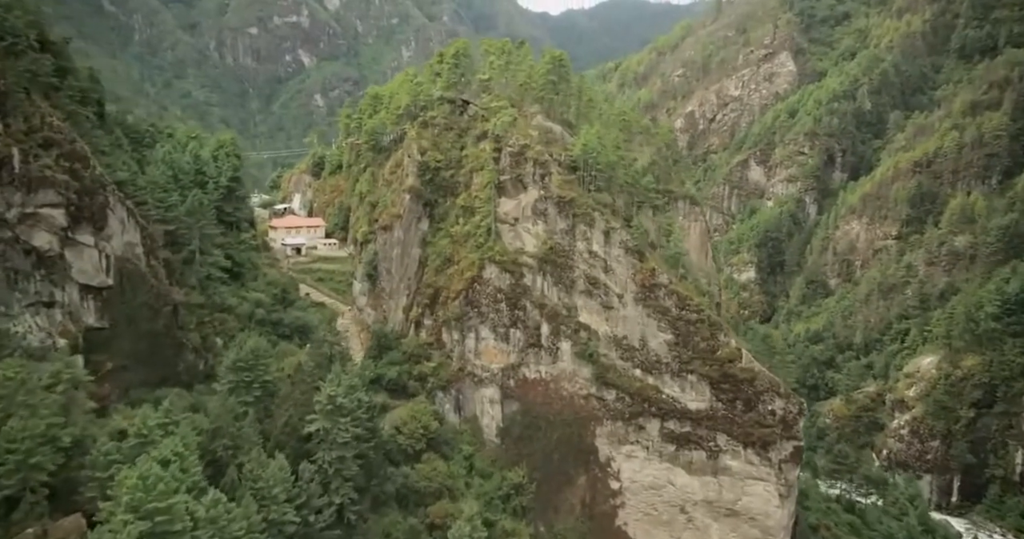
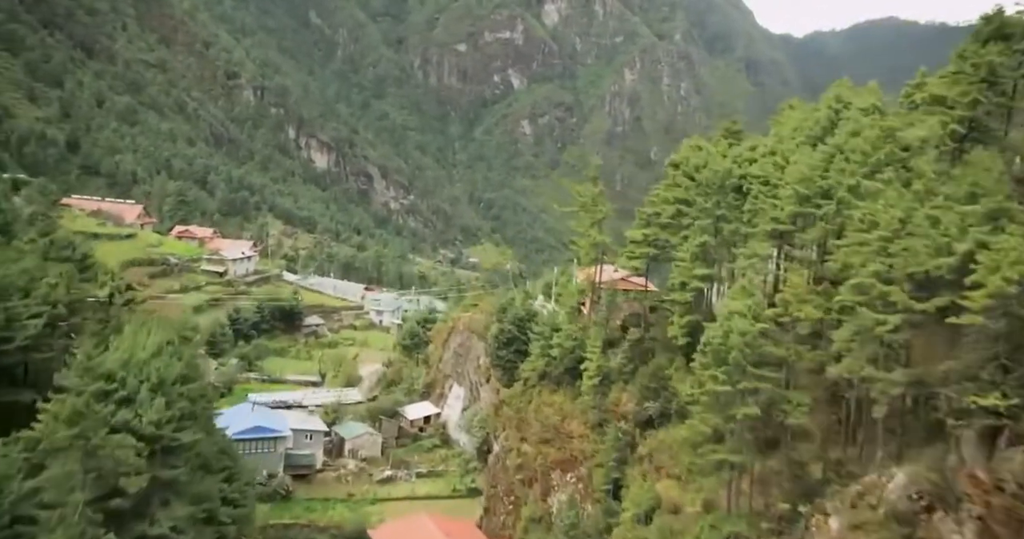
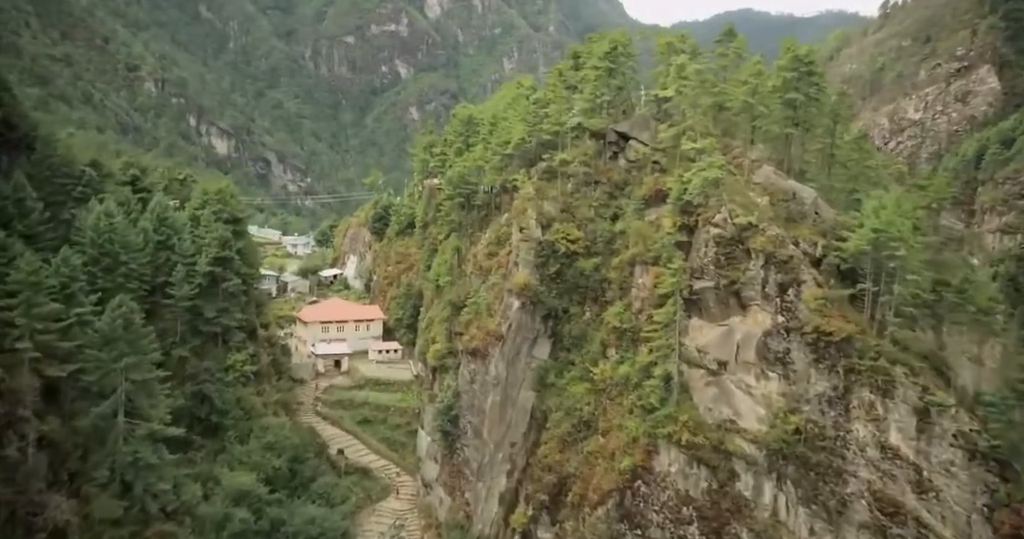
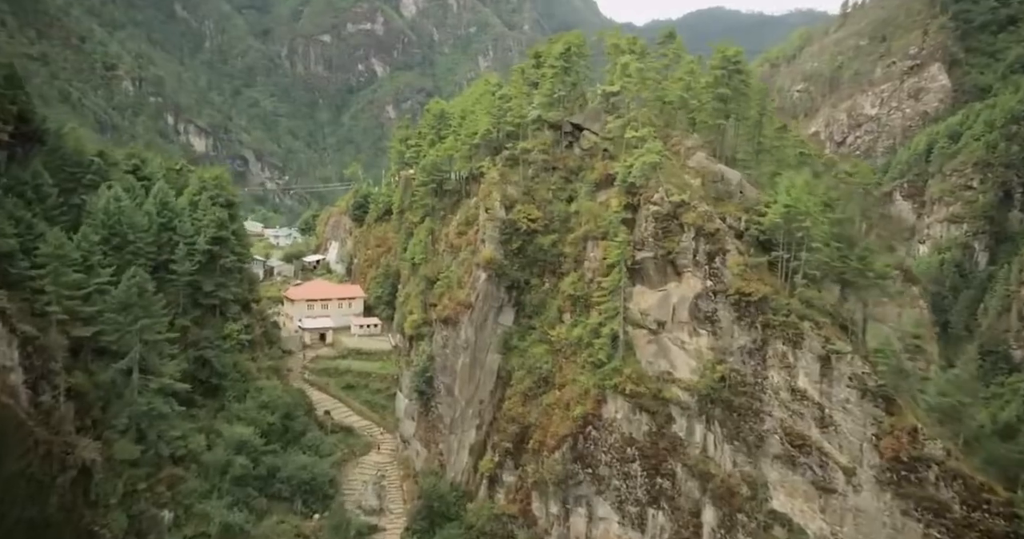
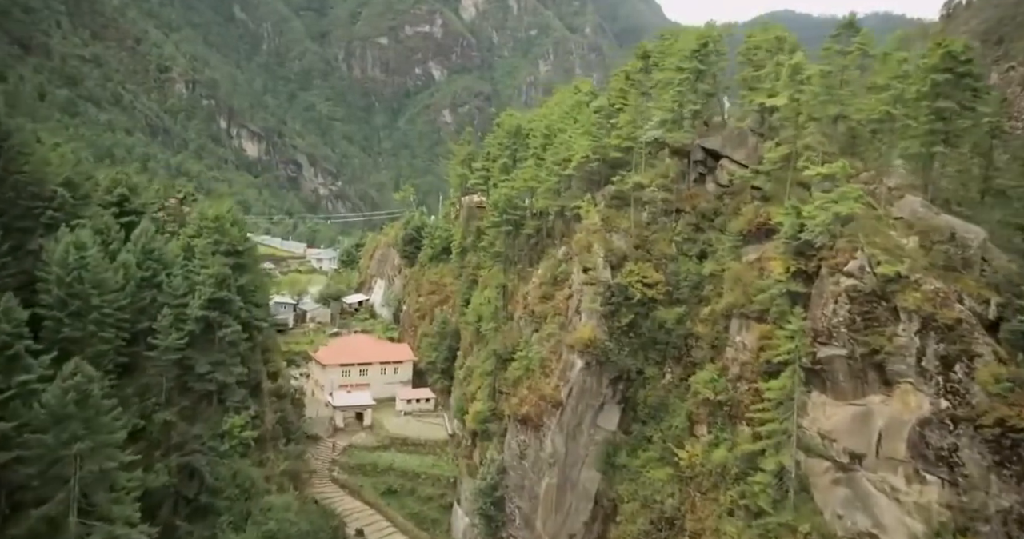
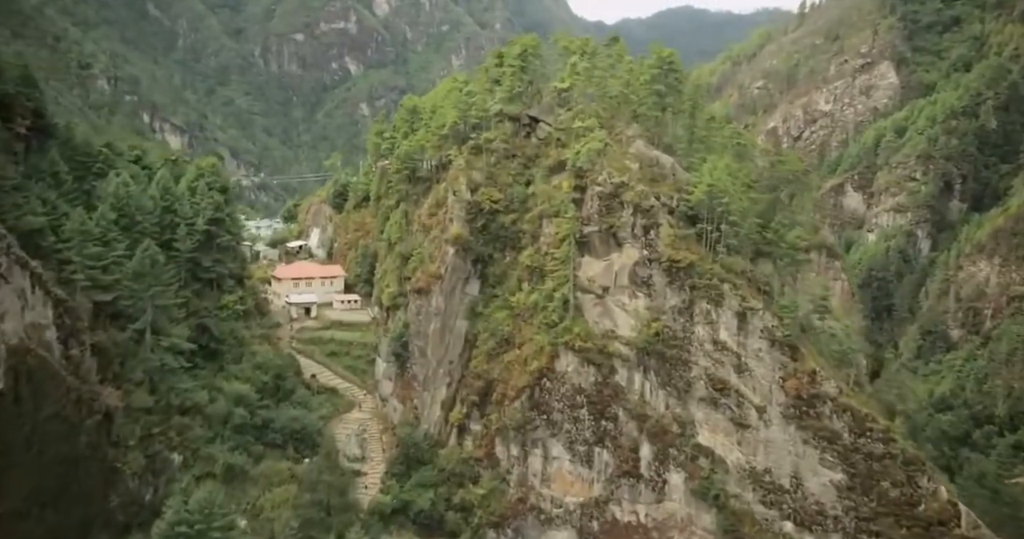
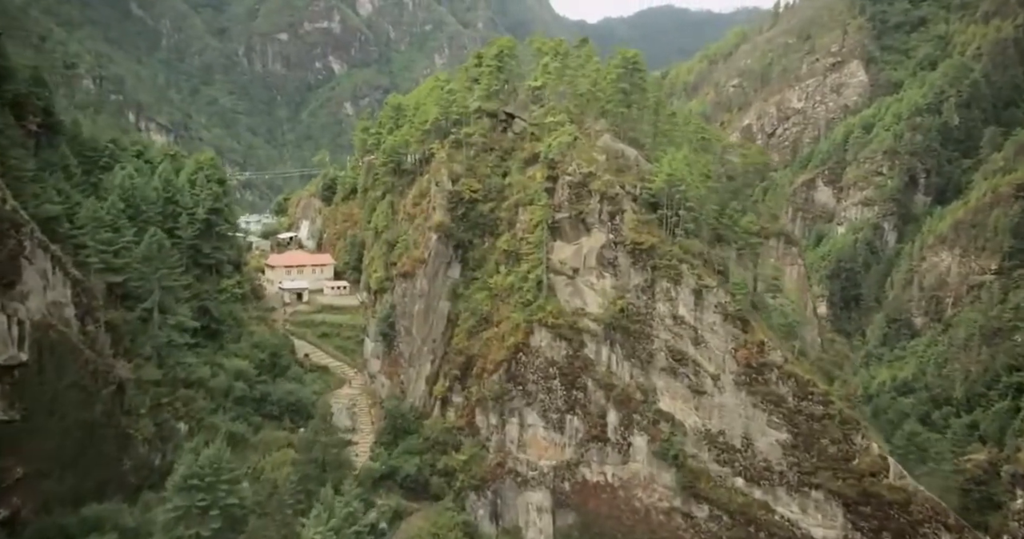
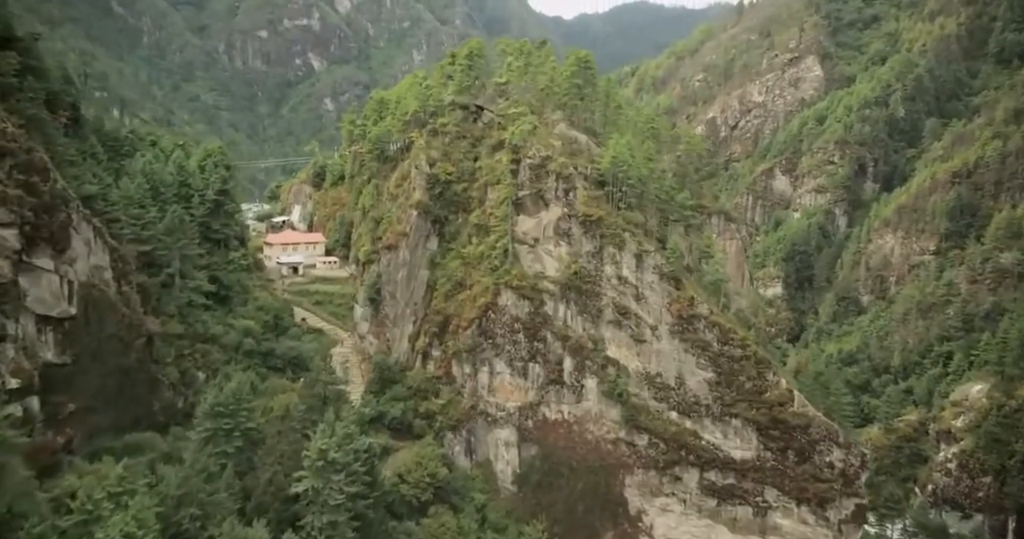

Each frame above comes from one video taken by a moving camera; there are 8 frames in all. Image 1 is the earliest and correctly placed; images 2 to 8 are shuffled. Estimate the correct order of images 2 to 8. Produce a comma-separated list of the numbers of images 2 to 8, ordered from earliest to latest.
8, 7, 6, 4, 3, 5, 2
